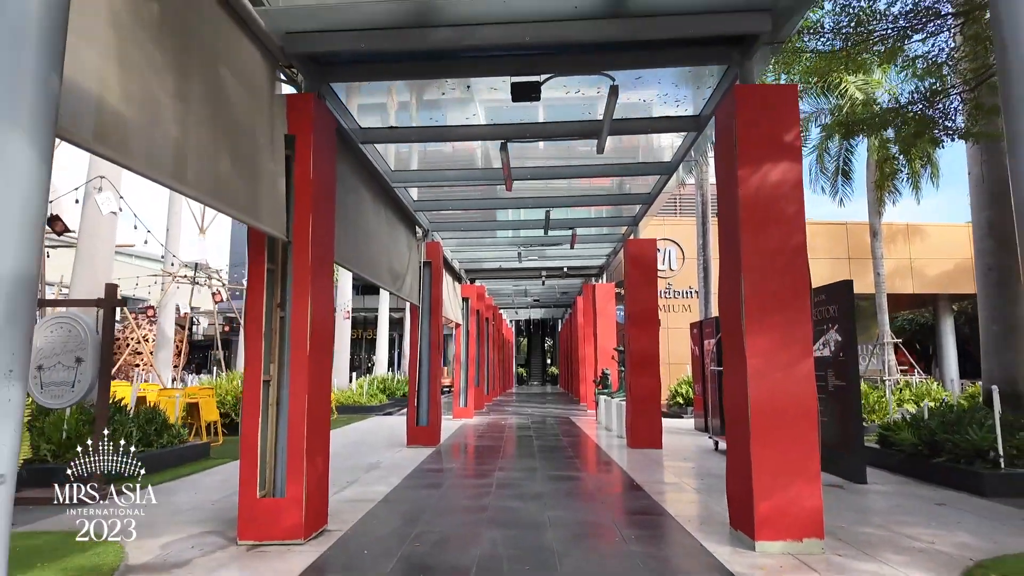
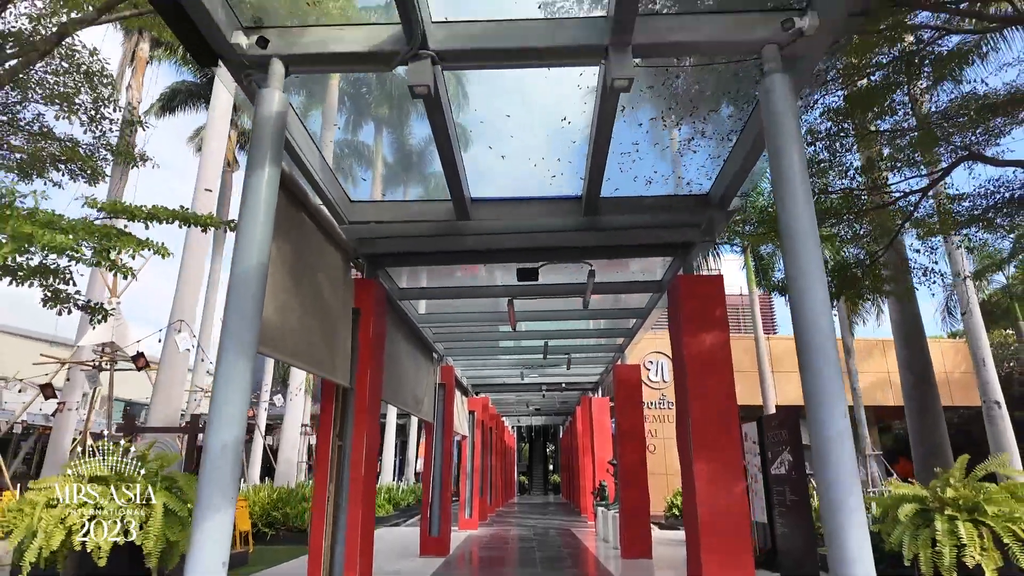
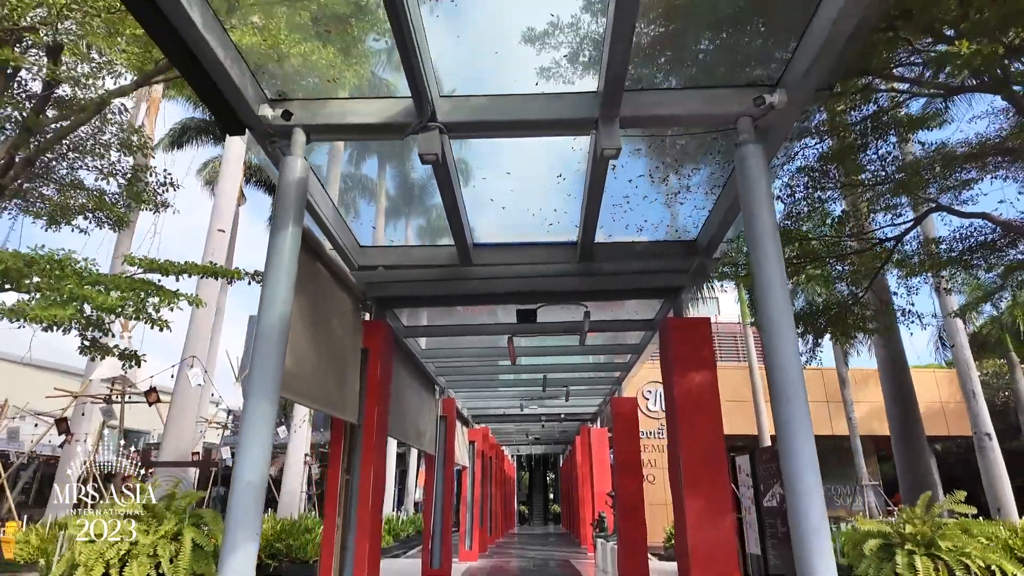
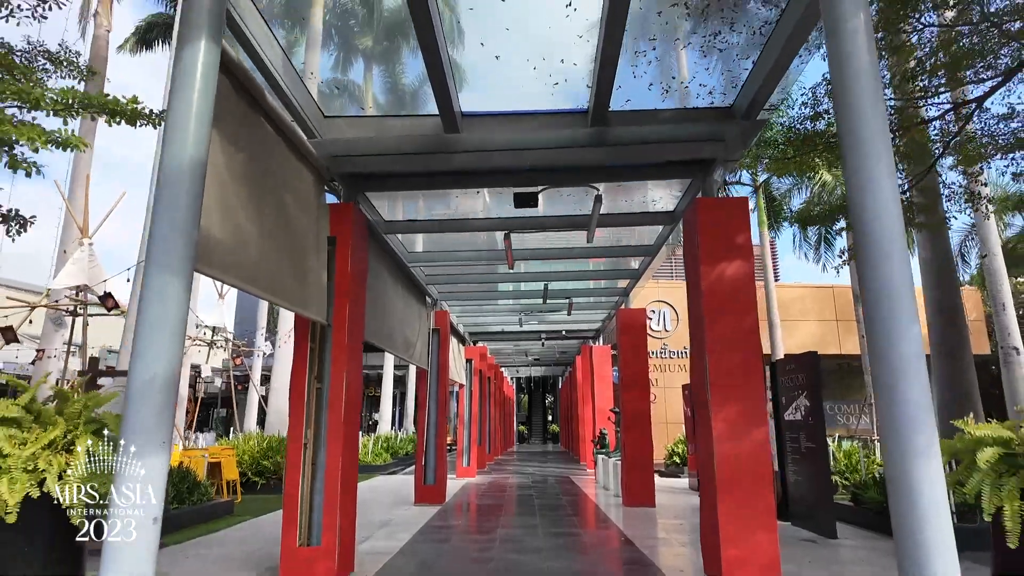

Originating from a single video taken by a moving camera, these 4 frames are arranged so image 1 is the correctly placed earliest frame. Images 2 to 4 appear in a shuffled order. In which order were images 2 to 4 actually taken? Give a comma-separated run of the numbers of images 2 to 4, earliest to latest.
4, 2, 3
